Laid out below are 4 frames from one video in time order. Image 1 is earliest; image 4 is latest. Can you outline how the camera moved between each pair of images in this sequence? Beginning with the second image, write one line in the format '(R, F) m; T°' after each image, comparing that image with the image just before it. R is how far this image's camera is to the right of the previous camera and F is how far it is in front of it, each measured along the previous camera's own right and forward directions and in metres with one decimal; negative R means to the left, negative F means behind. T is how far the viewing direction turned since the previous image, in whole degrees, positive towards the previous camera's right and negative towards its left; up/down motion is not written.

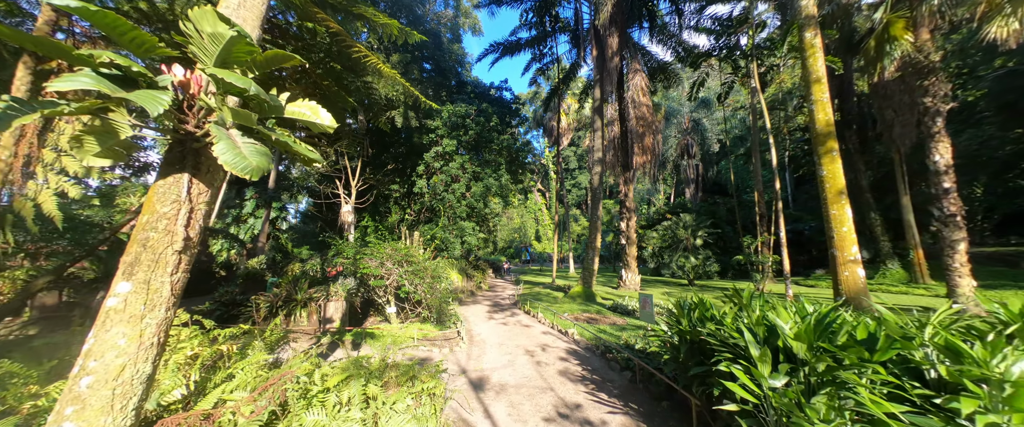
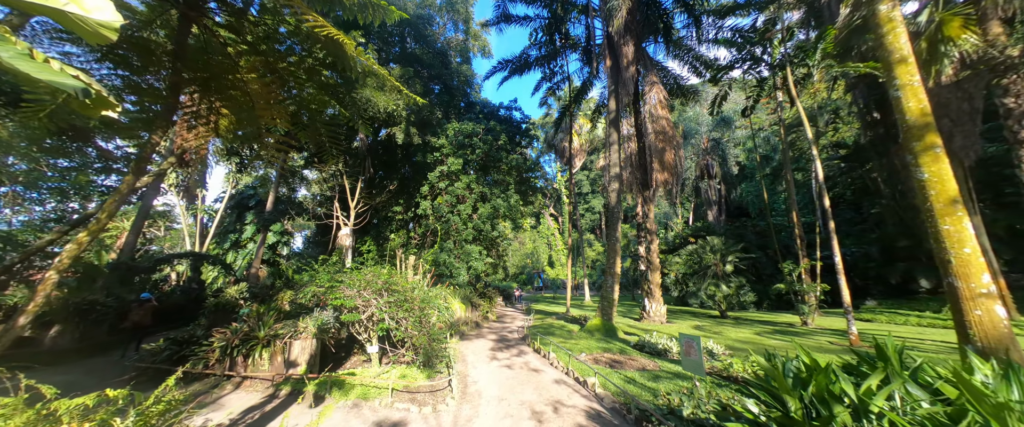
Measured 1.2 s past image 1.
(+0.1, +1.1) m; -2°
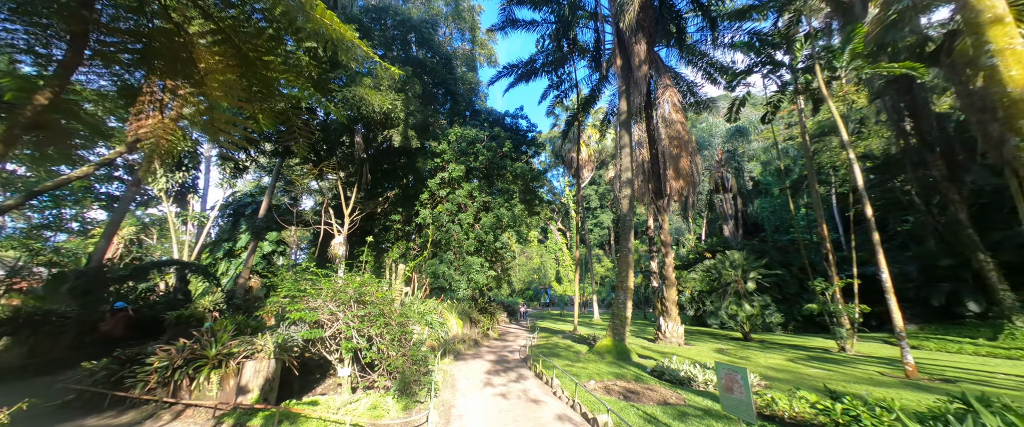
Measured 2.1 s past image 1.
(+0.2, +0.8) m; -1°
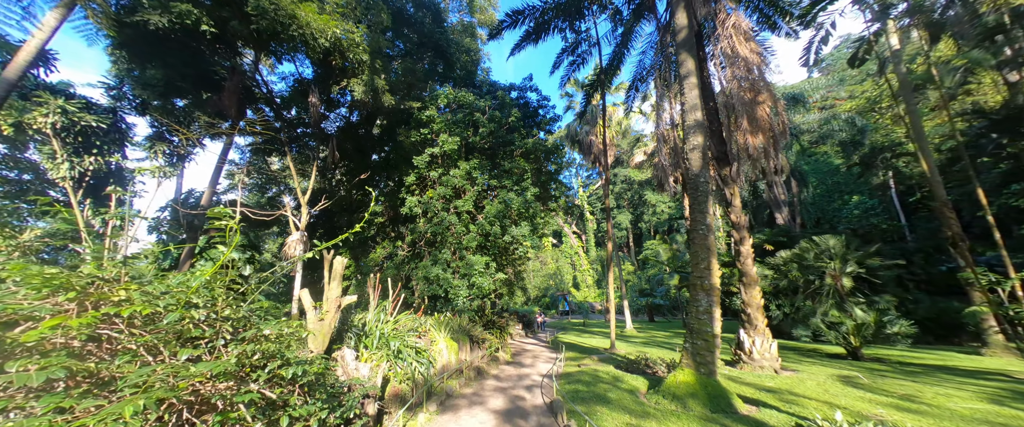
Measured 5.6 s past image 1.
(0.0, +3.1) m; -2°
